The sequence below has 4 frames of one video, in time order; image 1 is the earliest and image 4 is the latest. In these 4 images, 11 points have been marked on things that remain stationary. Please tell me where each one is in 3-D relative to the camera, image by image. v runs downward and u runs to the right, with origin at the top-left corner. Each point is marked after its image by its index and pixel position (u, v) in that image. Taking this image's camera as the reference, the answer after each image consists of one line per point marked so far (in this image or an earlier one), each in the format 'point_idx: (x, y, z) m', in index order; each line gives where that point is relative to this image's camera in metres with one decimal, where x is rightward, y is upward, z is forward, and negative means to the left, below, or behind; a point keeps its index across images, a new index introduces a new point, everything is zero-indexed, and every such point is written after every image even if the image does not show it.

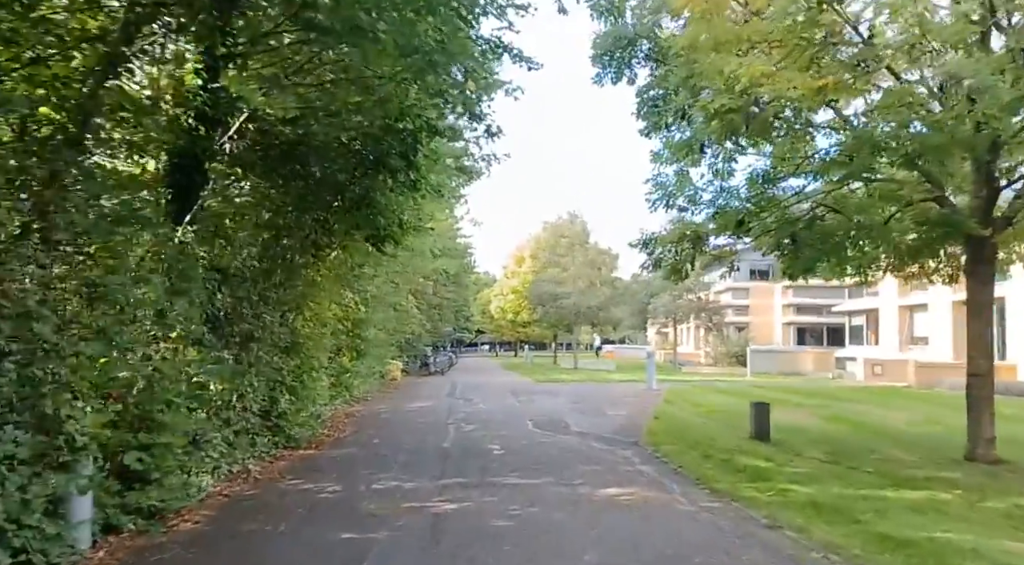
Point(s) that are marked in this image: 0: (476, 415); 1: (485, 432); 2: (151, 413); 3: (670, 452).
0: (-0.7, -2.6, +16.0) m
1: (-0.4, -2.4, +13.4) m
2: (-3.1, -1.1, +7.1) m
3: (+2.0, -2.2, +10.5) m
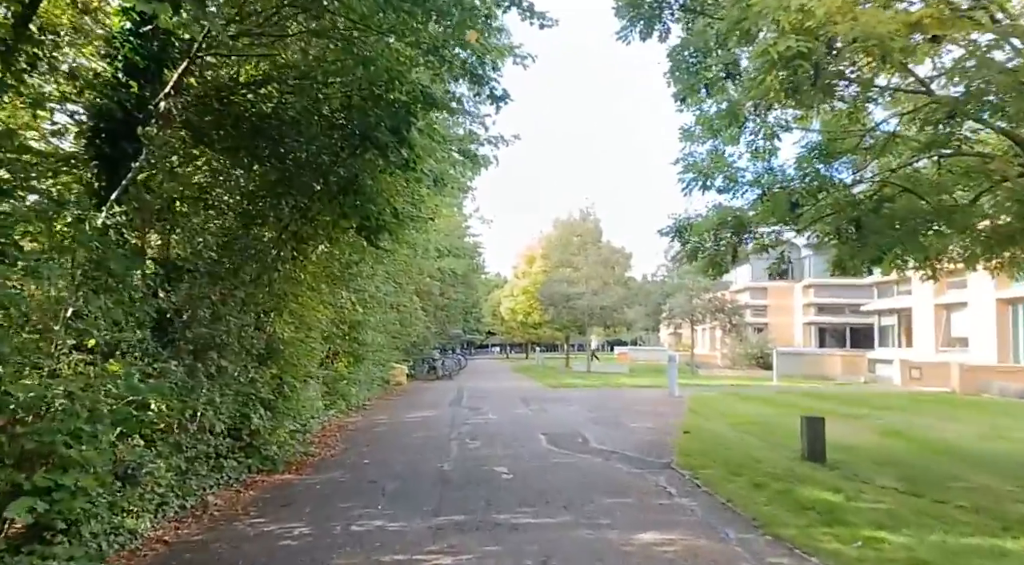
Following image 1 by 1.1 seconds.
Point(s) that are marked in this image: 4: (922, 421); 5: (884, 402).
0: (-0.5, -2.5, +14.3) m
1: (-0.3, -2.4, +11.7) m
2: (-3.0, -1.1, +5.5) m
3: (+2.1, -2.1, +8.8) m
4: (+7.1, -2.4, +14.4) m
5: (+8.5, -2.7, +18.8) m
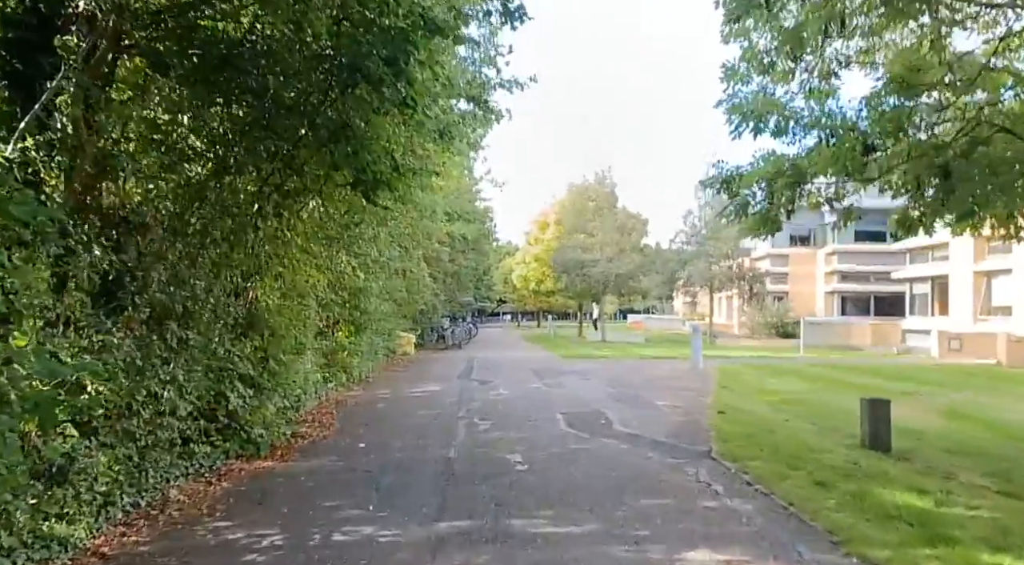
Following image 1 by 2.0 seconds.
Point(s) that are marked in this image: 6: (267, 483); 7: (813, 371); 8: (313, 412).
0: (-0.3, -1.9, +13.0) m
1: (-0.1, -1.9, +10.4) m
2: (-2.9, -0.8, +4.2) m
3: (+2.3, -1.7, +7.4) m
4: (+7.3, -1.8, +12.9) m
5: (+8.7, -2.0, +17.3) m
6: (-2.4, -1.9, +7.9) m
7: (+6.8, -2.0, +18.7) m
8: (-3.1, -2.0, +13.1) m
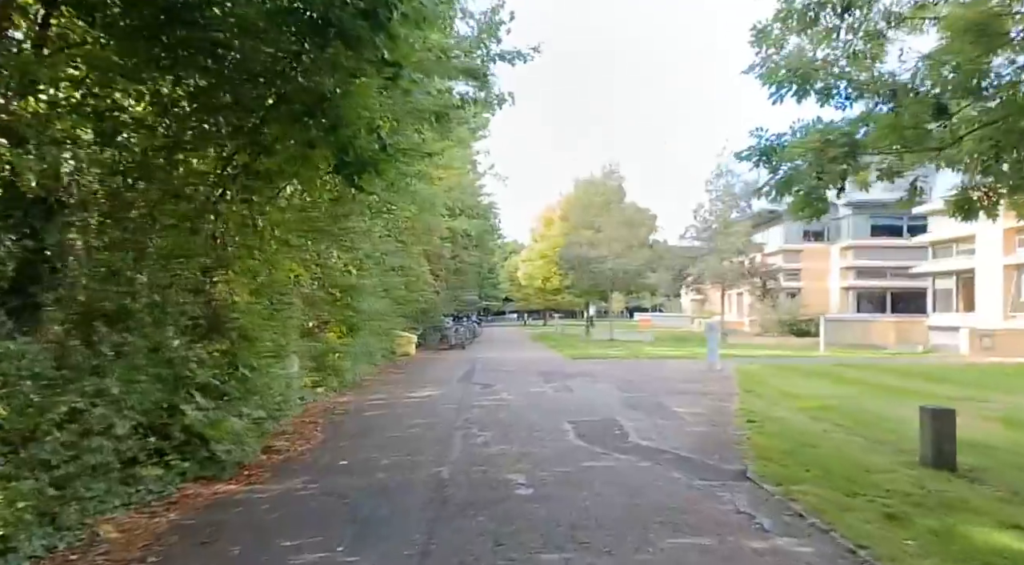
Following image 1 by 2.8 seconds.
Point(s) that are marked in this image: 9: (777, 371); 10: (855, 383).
0: (-0.2, -1.9, +11.7) m
1: (-0.1, -1.8, +9.2) m
2: (-3.0, -0.8, +2.9) m
3: (+2.3, -1.6, +6.2) m
4: (+7.4, -1.7, +11.7) m
5: (+8.8, -1.8, +16.0) m
6: (-2.3, -1.9, +6.7) m
7: (+6.9, -1.9, +17.5) m
8: (-3.1, -2.0, +11.9) m
9: (+5.7, -1.9, +17.8) m
10: (+6.1, -1.8, +14.8) m
